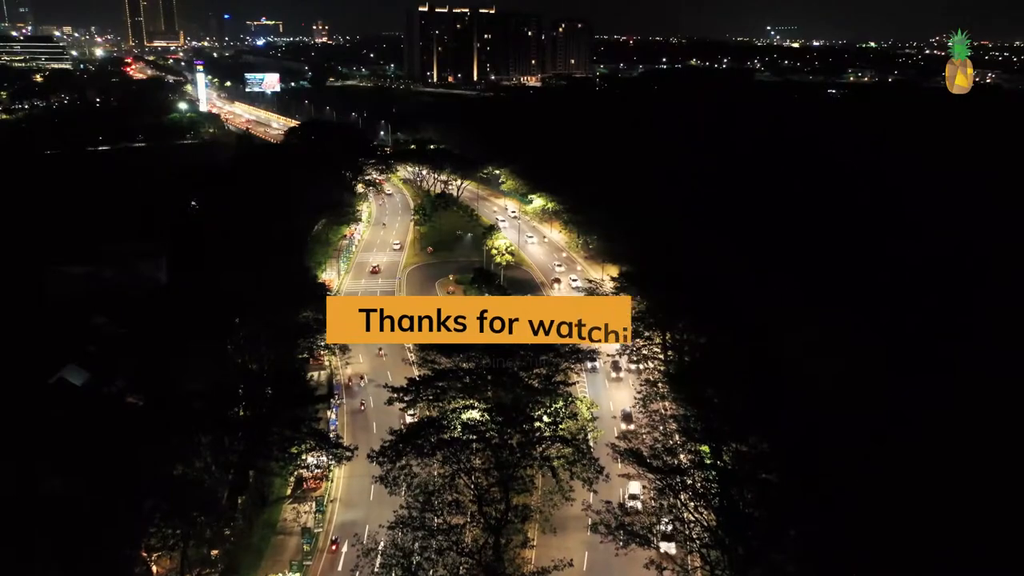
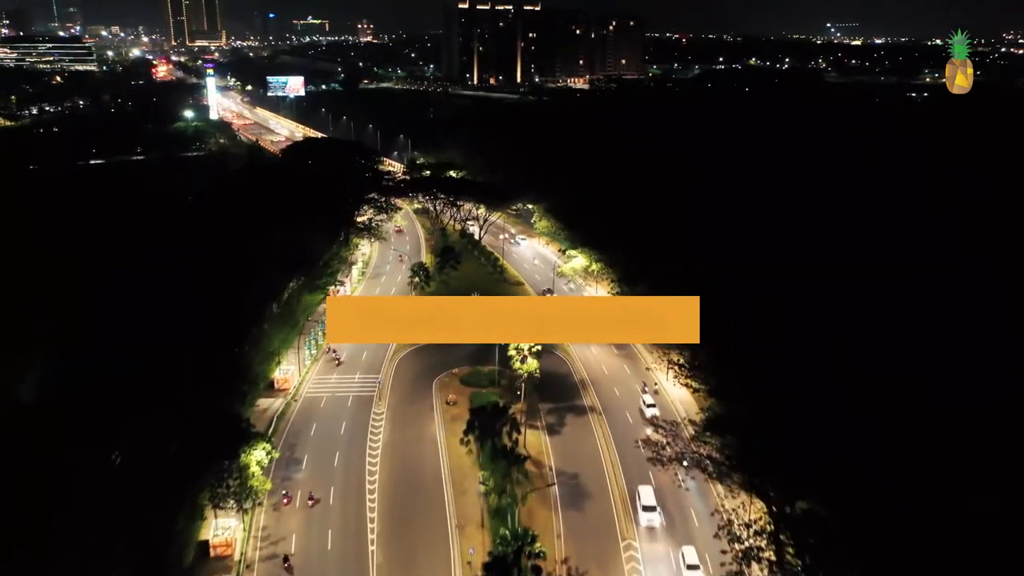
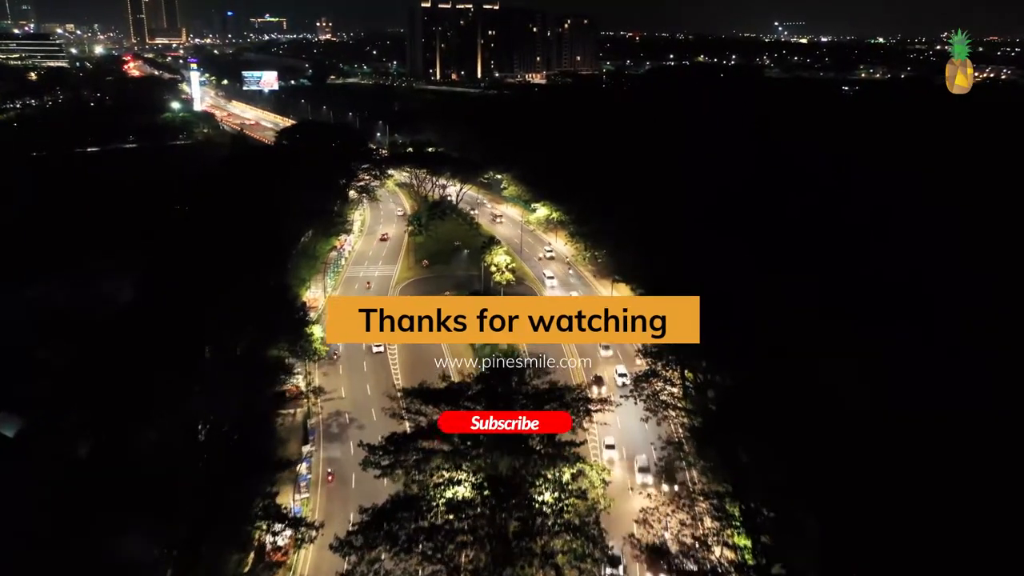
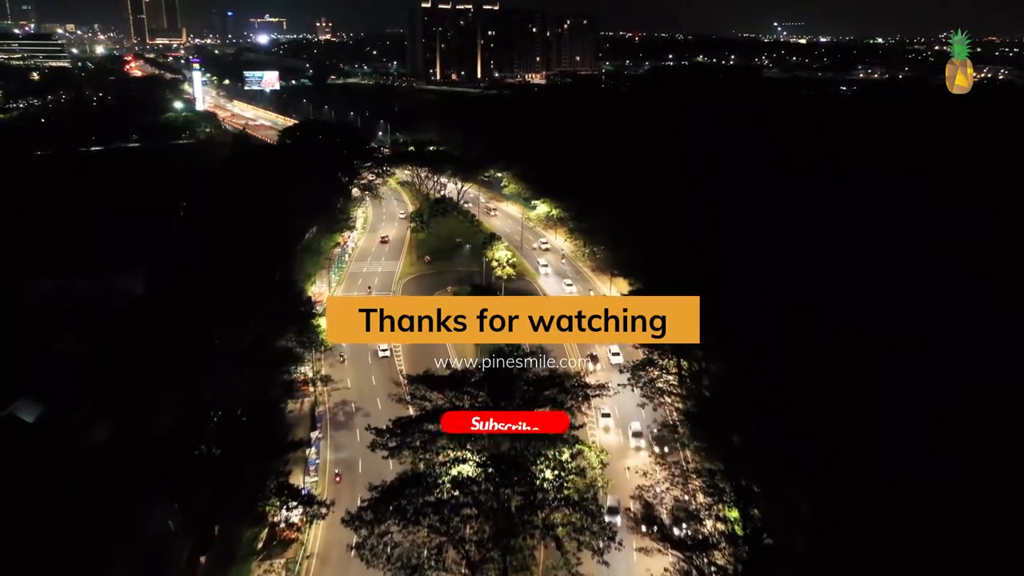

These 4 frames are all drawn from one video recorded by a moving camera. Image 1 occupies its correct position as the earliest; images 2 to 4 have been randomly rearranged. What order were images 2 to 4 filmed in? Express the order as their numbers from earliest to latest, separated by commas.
4, 3, 2
